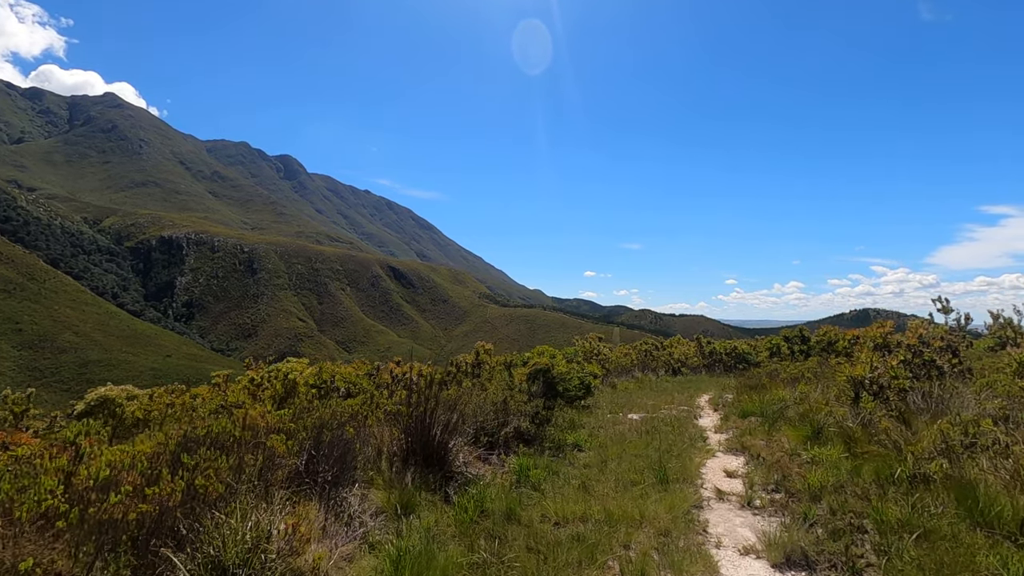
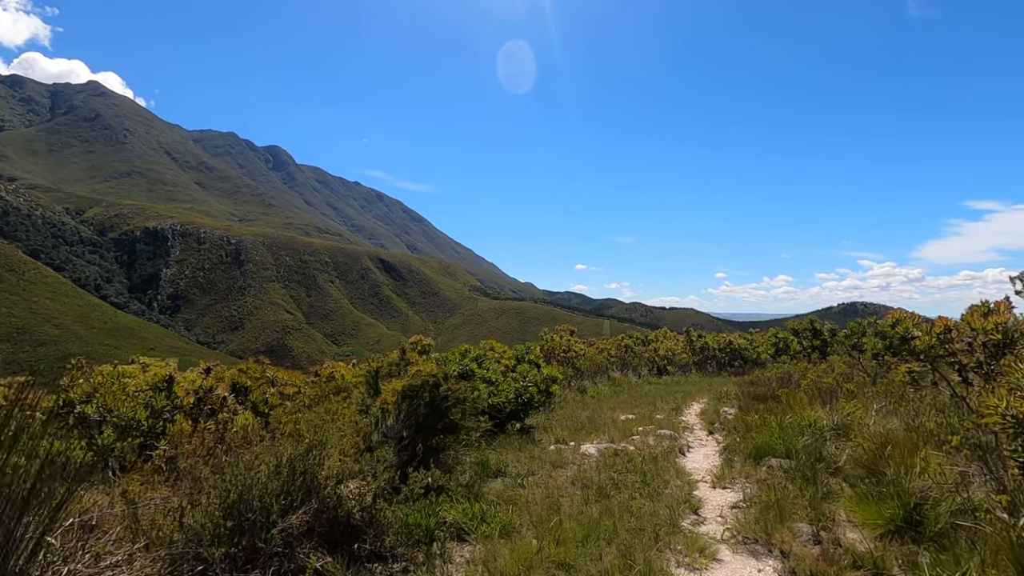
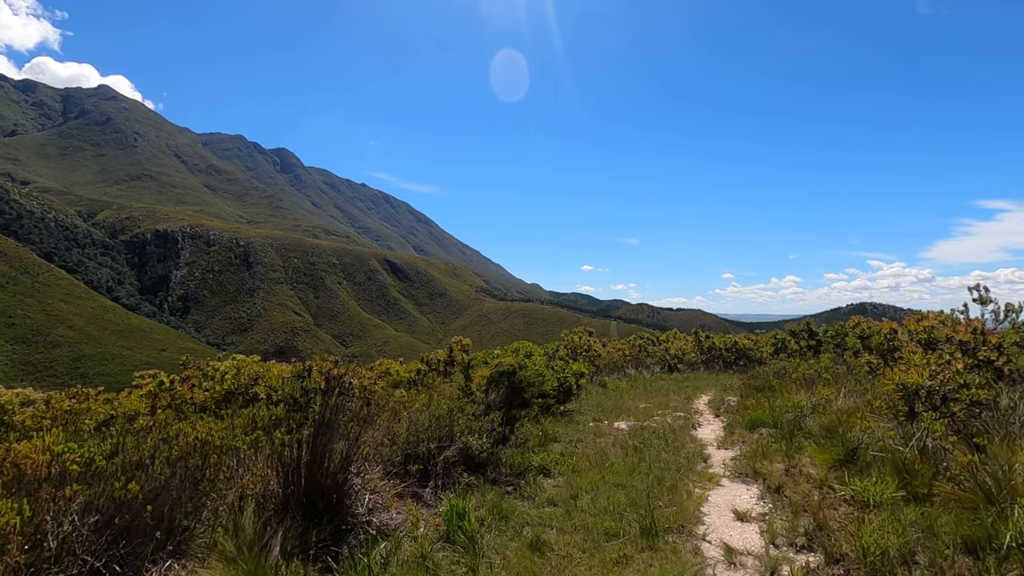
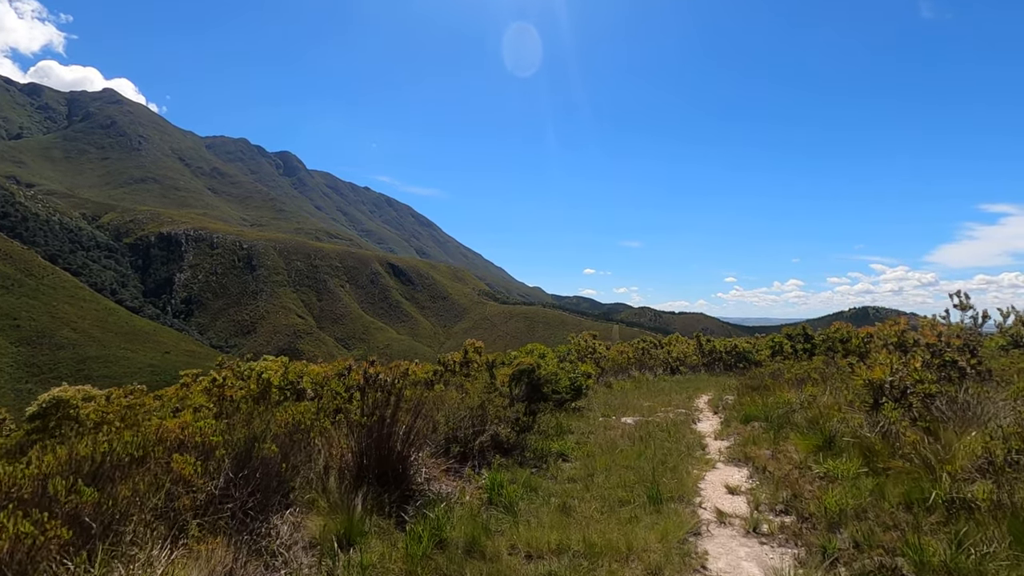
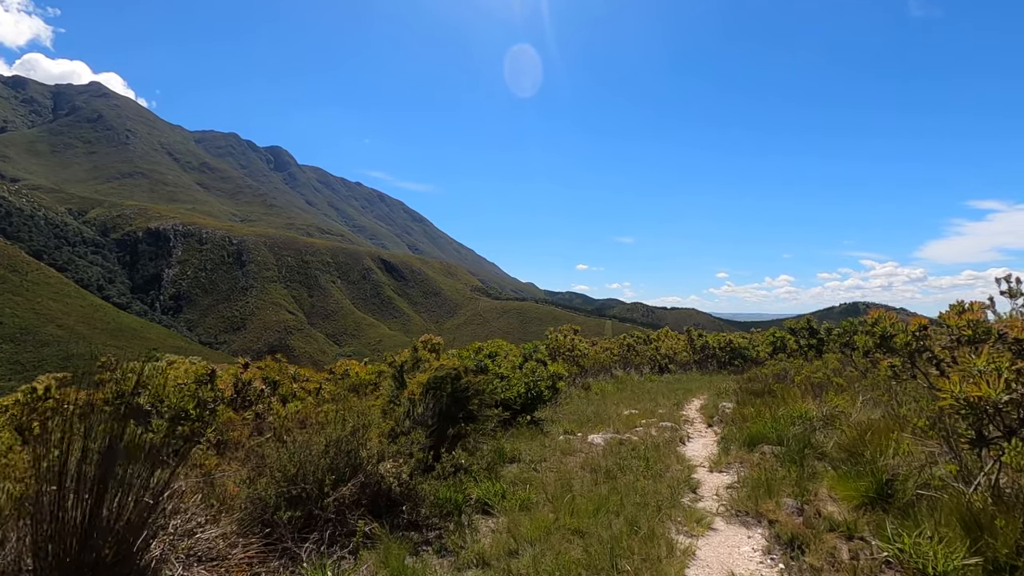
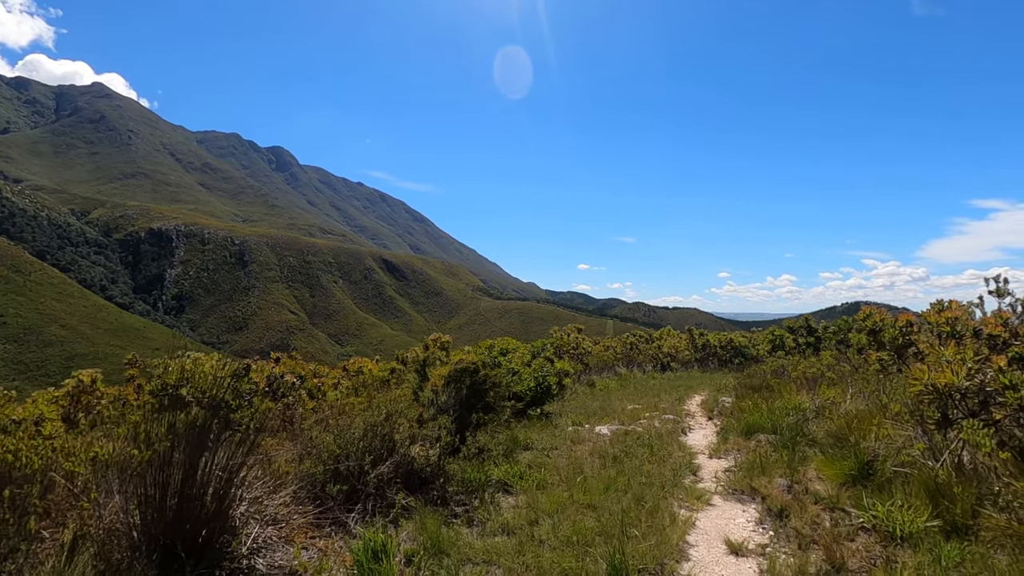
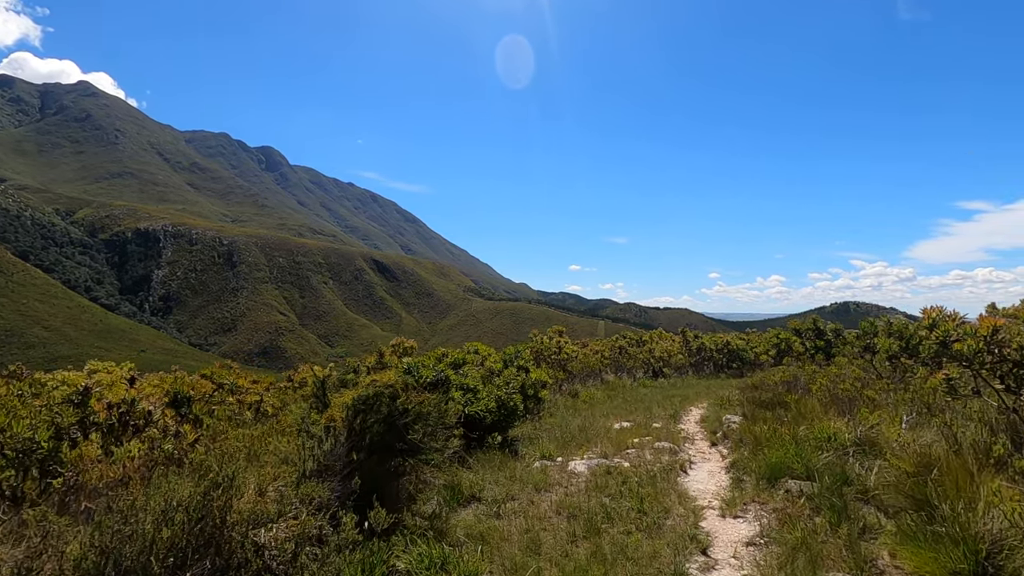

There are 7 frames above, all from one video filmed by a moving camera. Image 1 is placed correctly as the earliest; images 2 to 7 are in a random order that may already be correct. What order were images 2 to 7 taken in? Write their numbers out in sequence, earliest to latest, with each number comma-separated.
4, 3, 6, 5, 2, 7
